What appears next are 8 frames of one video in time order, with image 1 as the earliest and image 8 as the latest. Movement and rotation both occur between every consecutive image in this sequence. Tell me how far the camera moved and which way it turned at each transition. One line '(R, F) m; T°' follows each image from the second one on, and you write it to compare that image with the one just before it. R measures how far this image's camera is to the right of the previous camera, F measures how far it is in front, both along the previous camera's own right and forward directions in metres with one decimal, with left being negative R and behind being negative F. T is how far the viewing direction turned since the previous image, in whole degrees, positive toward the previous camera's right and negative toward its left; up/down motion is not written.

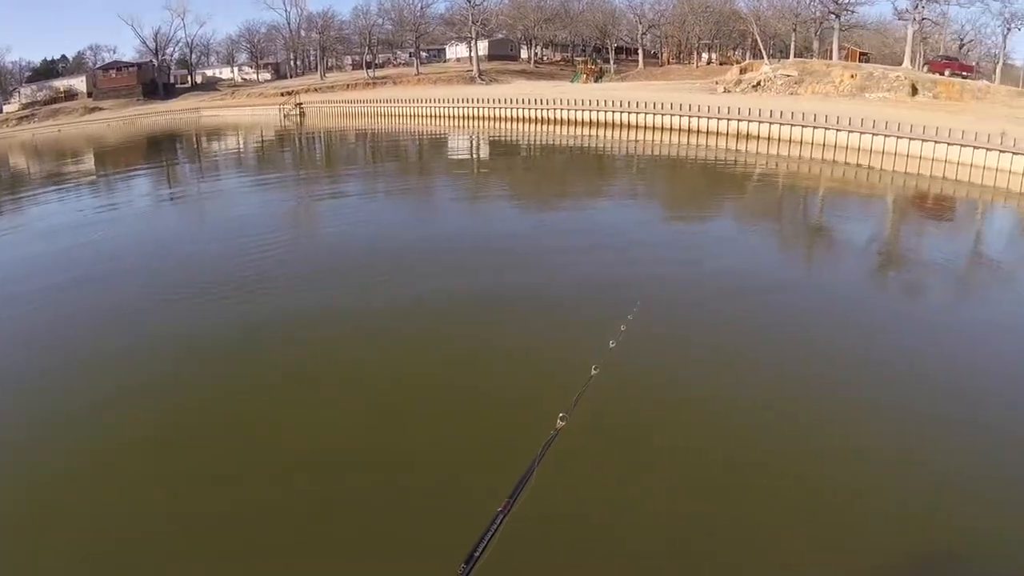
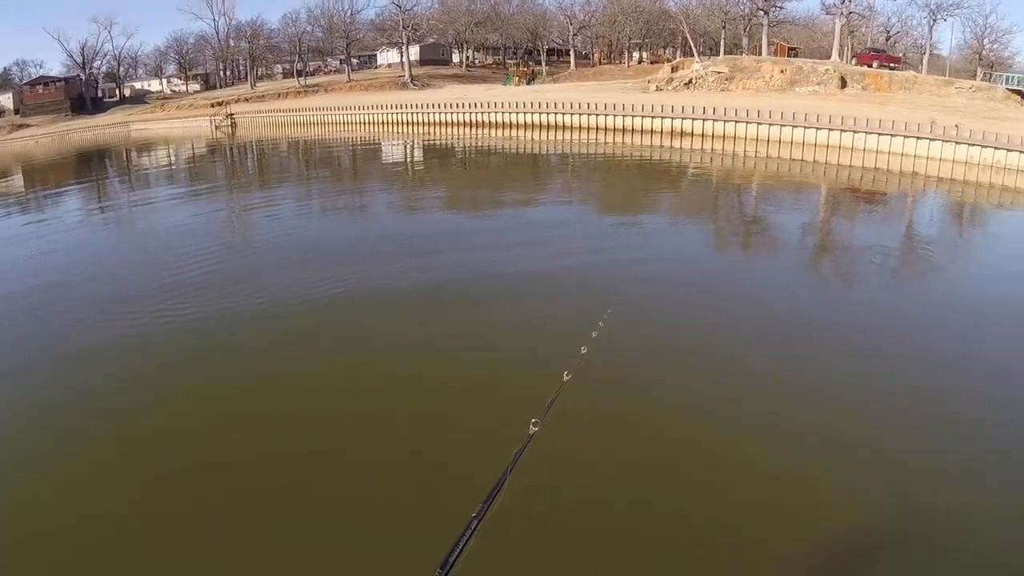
(+0.8, +0.2) m; +3°
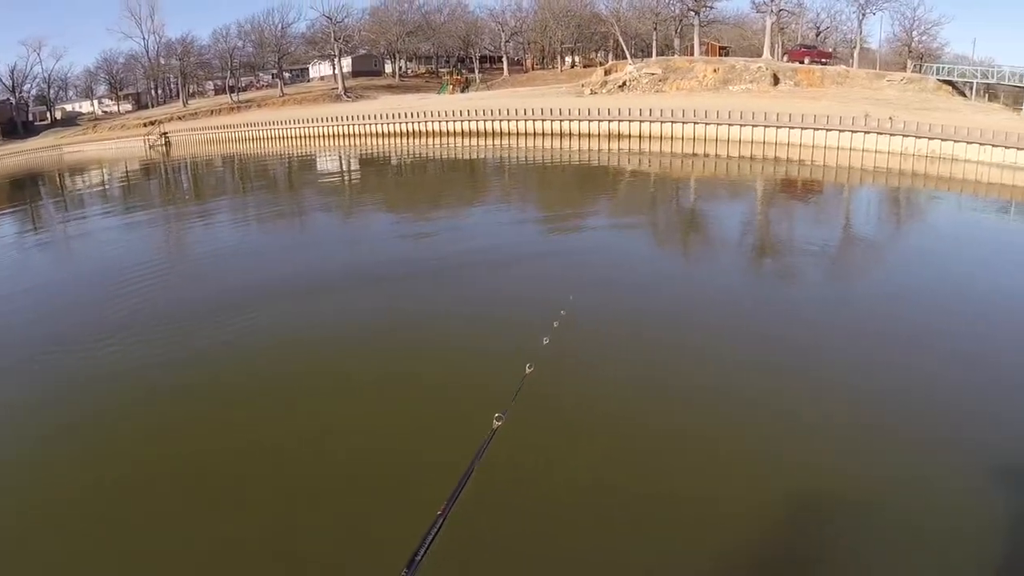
(+0.8, +0.2) m; +2°
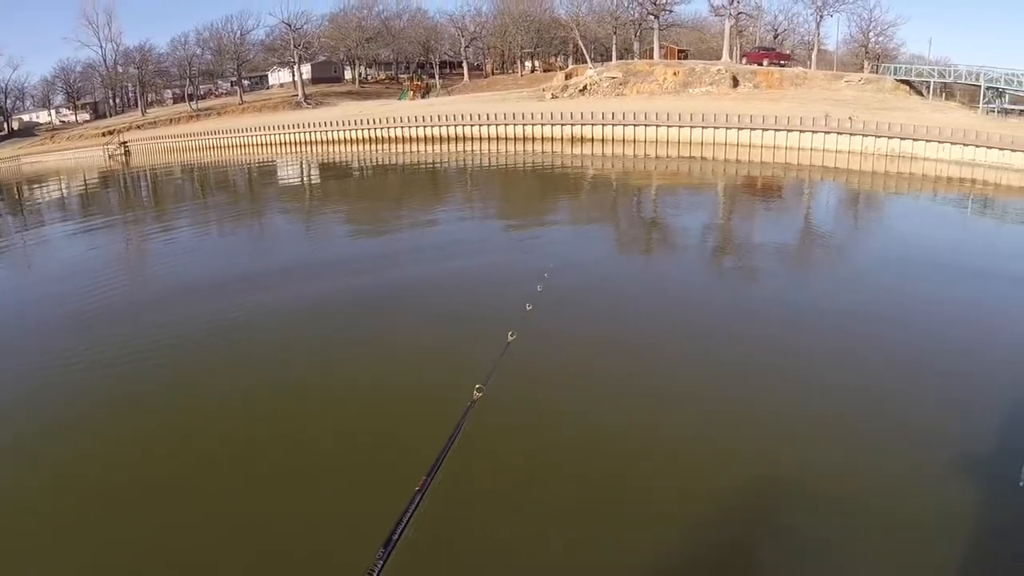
(+0.5, 0.0) m; +2°
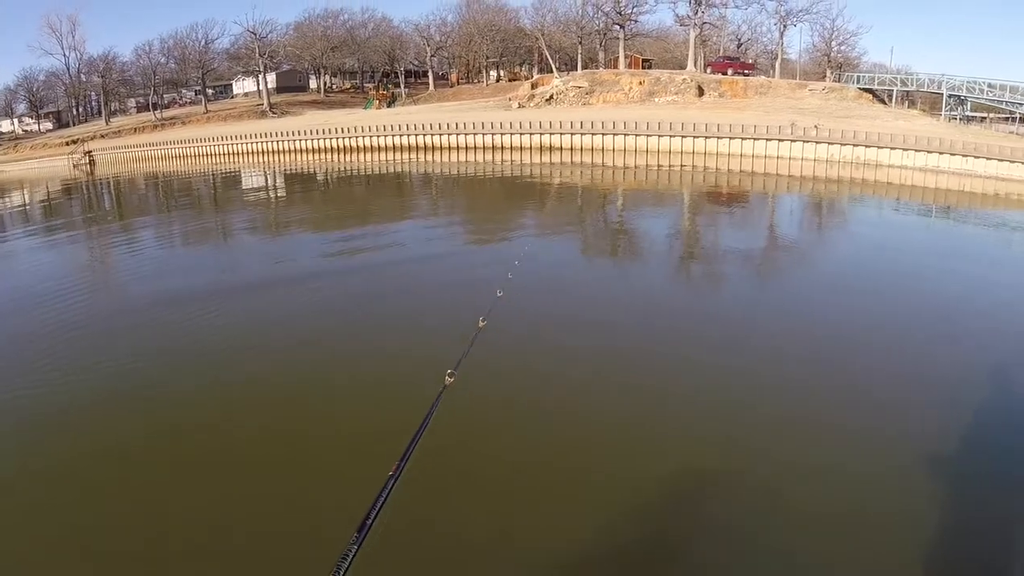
(+0.4, 0.0) m; +1°
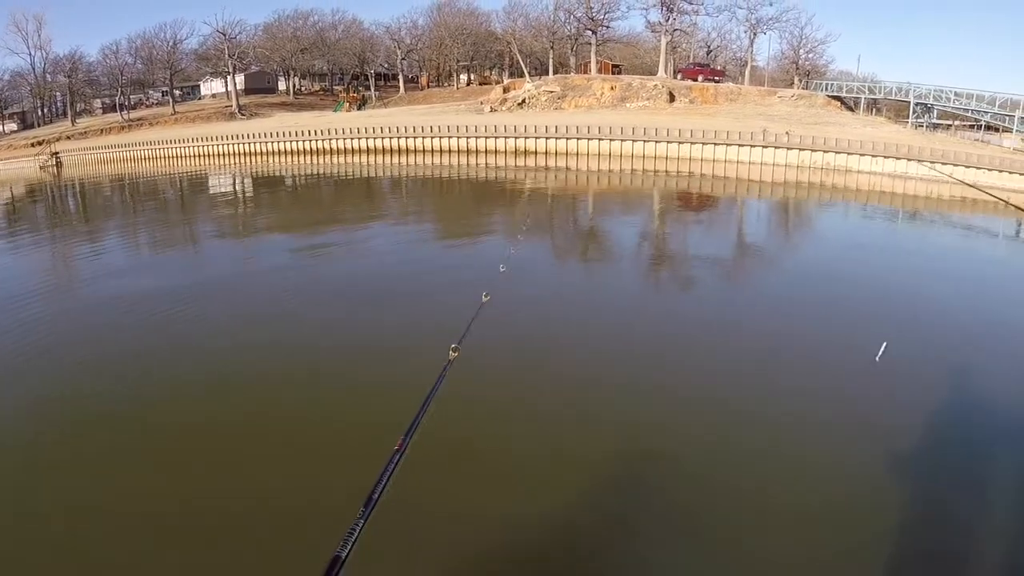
(+0.3, 0.0) m; +2°
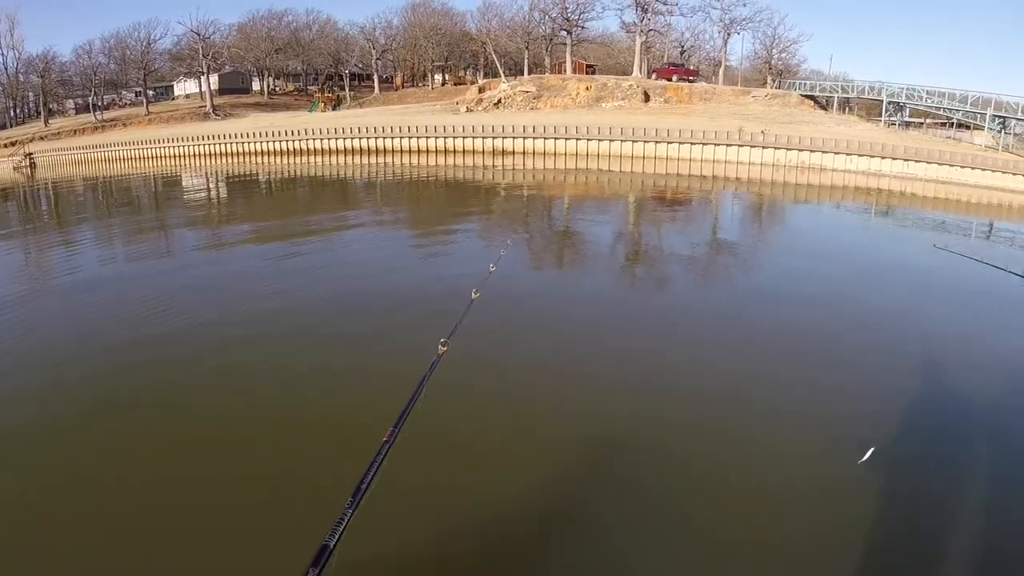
(+0.3, -0.1) m; +1°
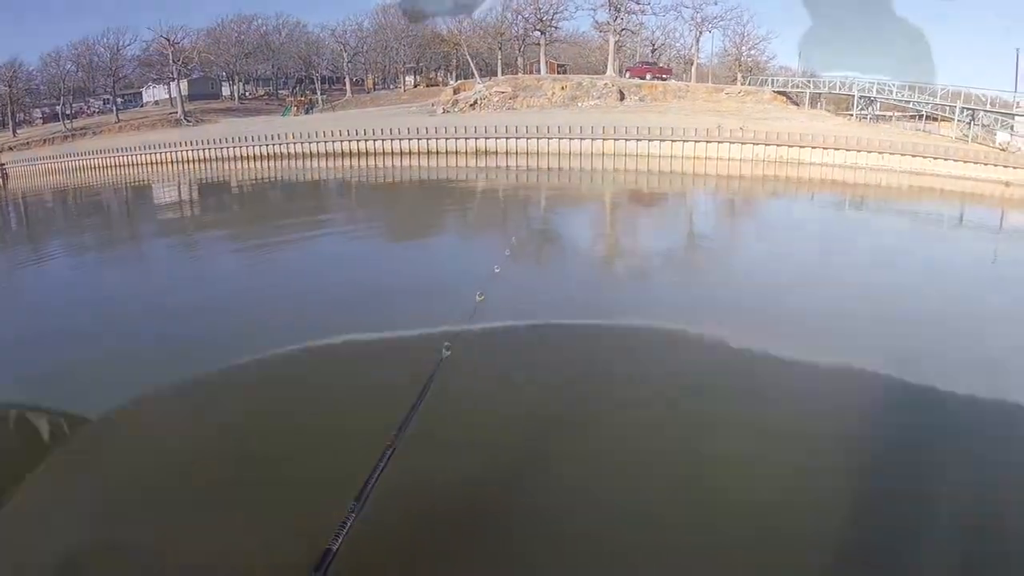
(+0.3, 0.0) m; +1°
